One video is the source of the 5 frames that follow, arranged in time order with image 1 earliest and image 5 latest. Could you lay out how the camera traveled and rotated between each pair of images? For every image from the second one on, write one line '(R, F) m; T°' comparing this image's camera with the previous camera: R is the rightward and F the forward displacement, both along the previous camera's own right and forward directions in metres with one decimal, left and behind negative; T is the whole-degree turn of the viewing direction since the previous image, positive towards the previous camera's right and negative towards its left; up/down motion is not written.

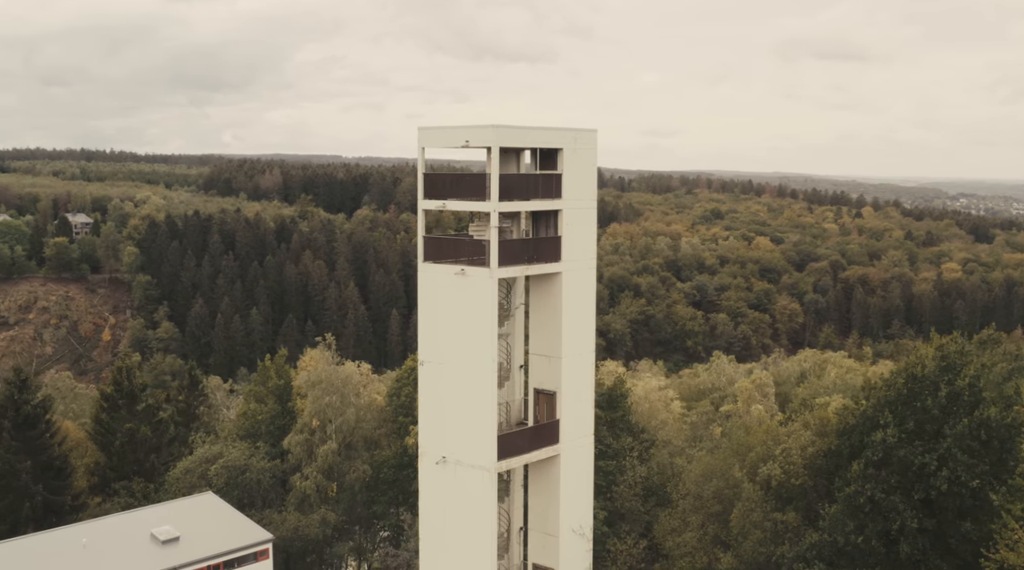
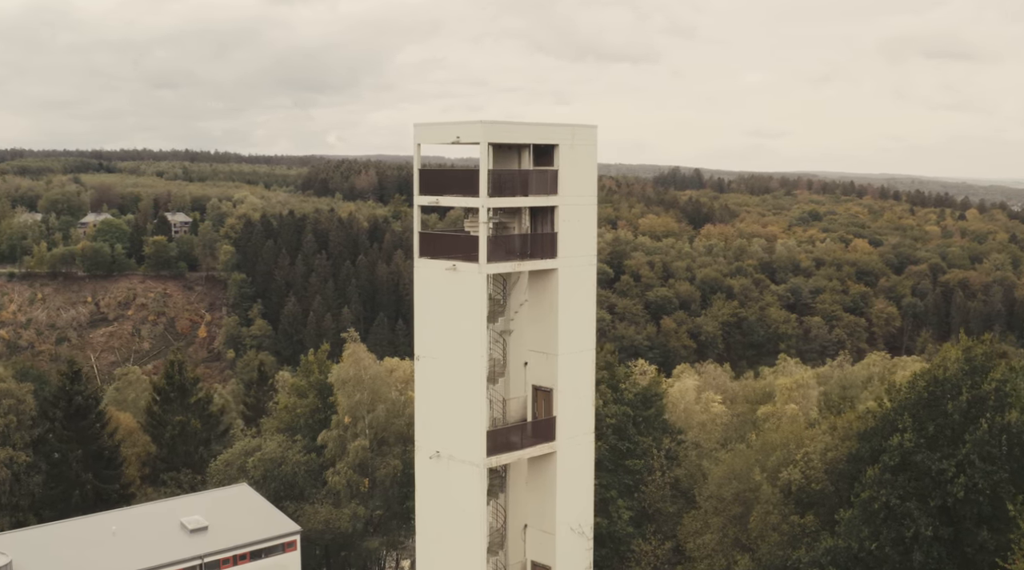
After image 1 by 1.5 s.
(+2.9, +0.2) m; -4°
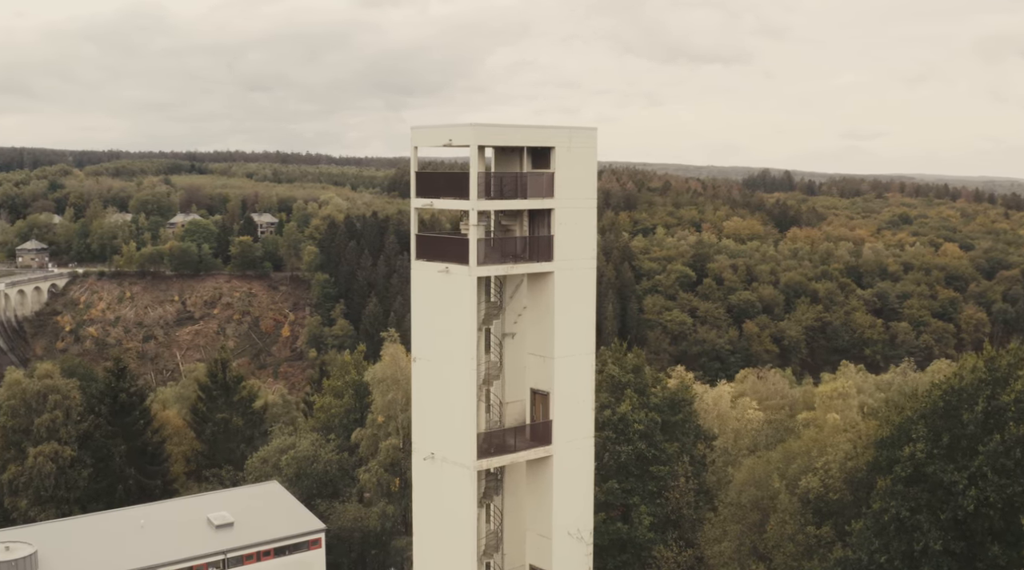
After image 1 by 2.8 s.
(+2.6, +0.1) m; -4°
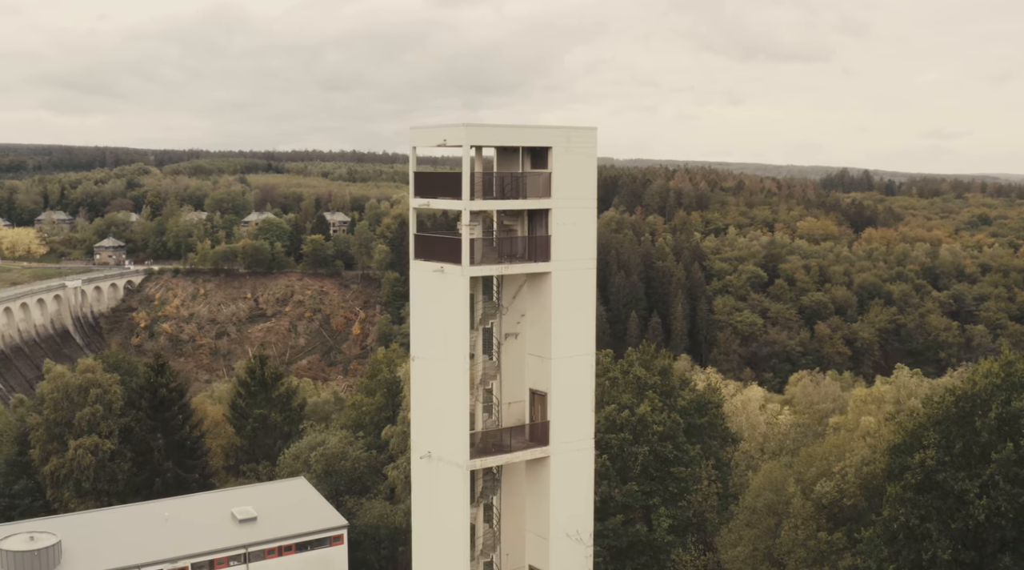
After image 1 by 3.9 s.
(+2.2, +0.1) m; -3°
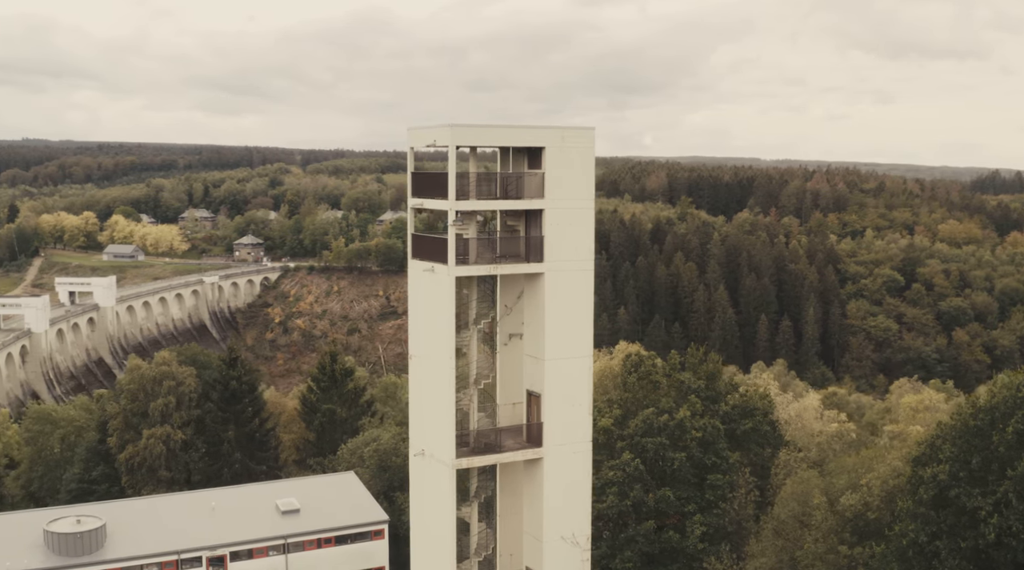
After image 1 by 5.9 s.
(+4.2, +0.2) m; -6°
